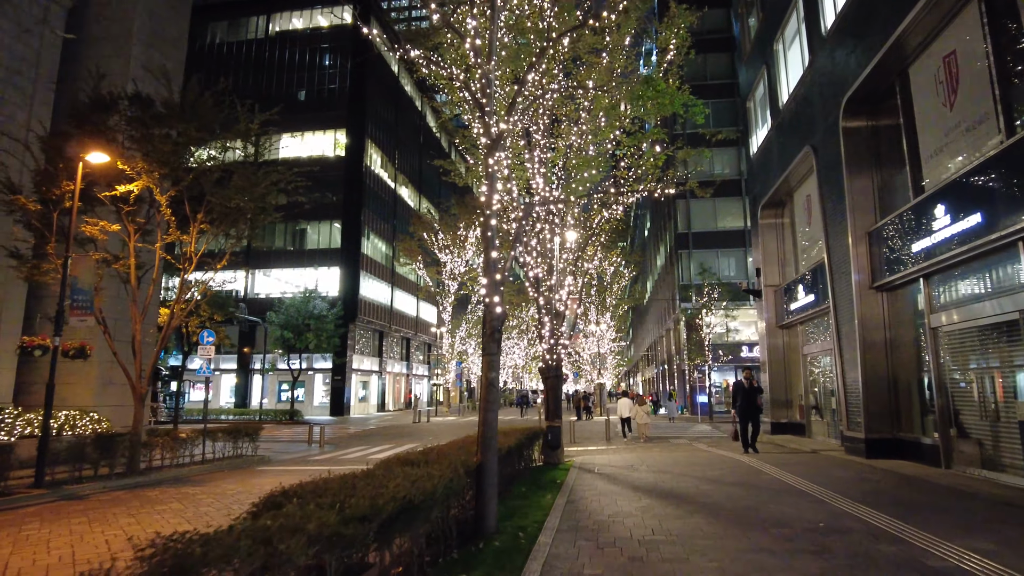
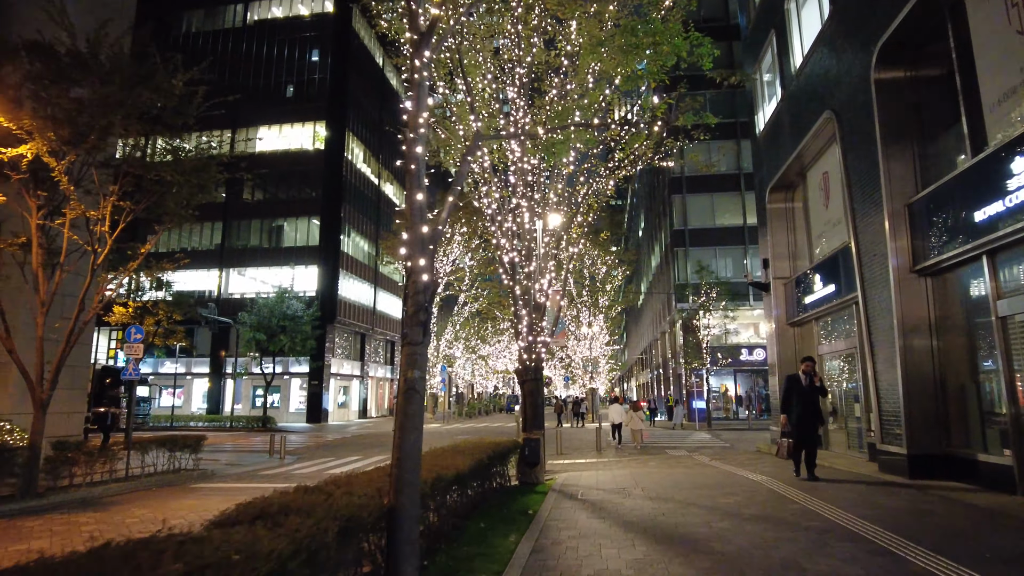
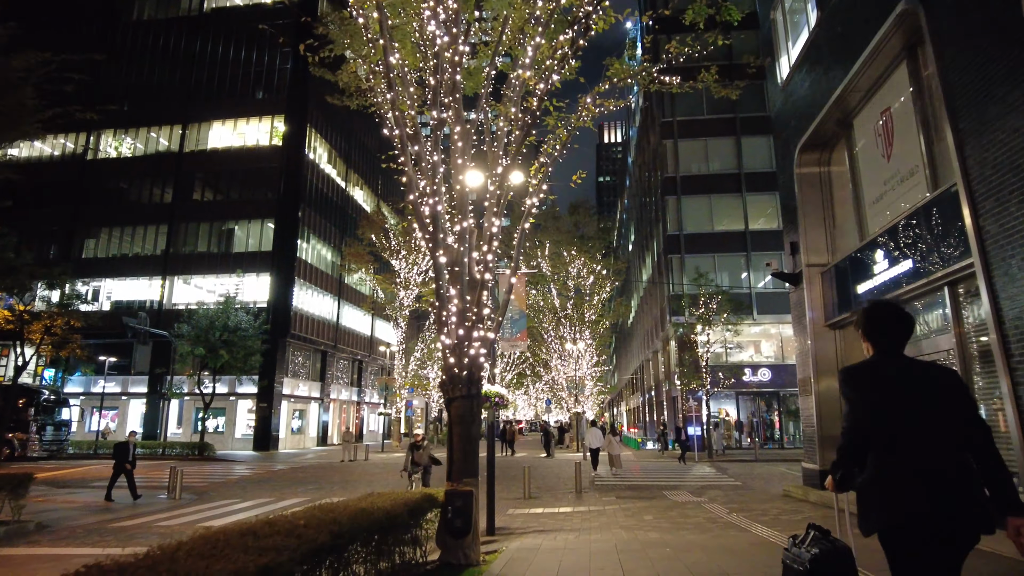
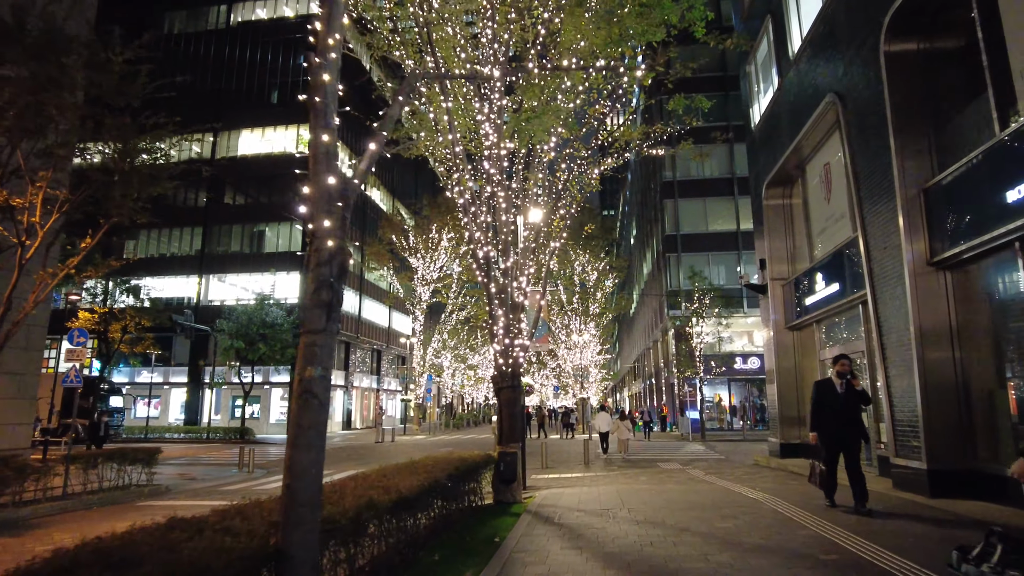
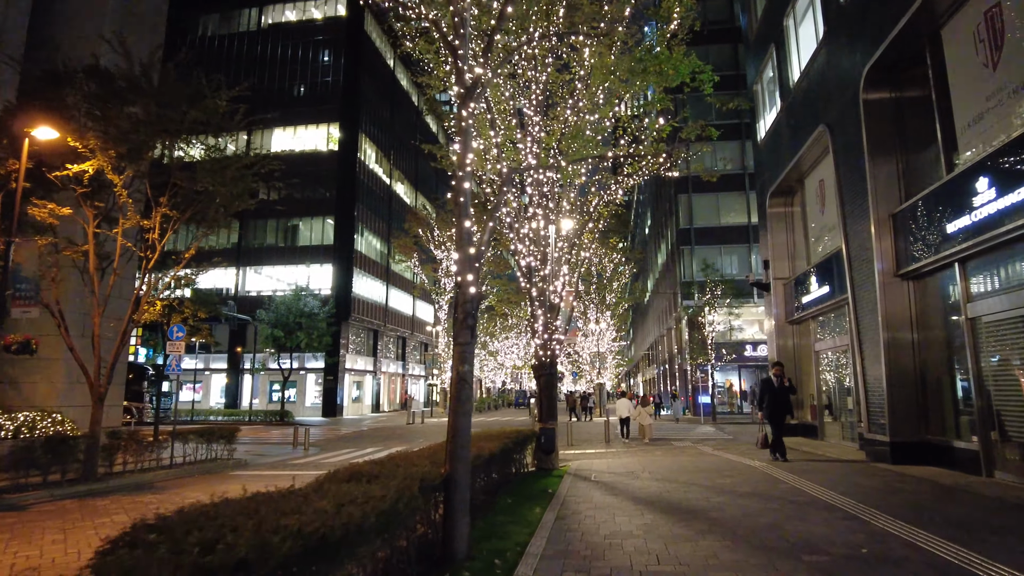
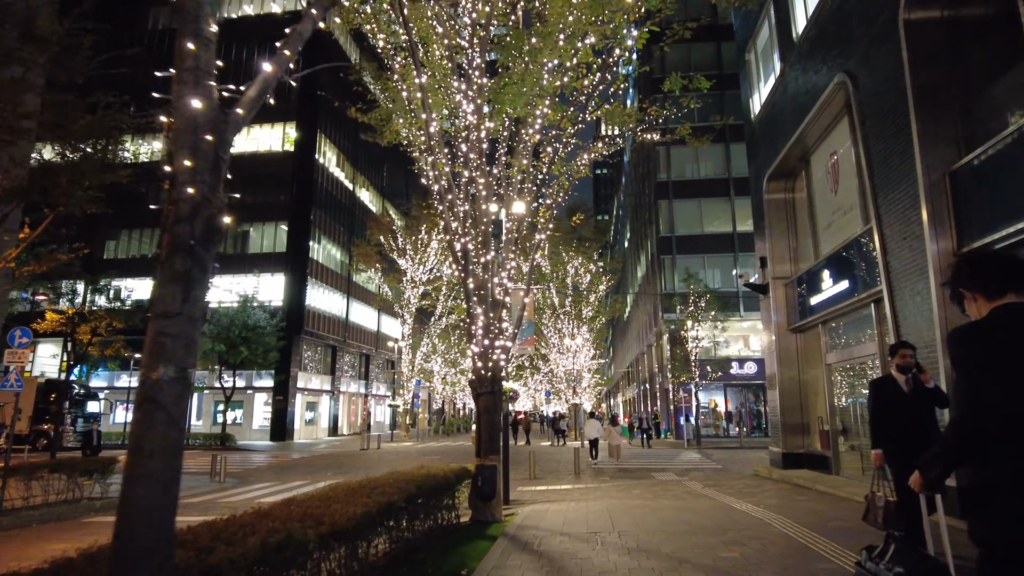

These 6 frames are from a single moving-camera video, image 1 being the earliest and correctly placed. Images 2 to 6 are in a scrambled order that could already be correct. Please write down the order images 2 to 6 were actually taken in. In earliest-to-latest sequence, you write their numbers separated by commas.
5, 2, 4, 6, 3
